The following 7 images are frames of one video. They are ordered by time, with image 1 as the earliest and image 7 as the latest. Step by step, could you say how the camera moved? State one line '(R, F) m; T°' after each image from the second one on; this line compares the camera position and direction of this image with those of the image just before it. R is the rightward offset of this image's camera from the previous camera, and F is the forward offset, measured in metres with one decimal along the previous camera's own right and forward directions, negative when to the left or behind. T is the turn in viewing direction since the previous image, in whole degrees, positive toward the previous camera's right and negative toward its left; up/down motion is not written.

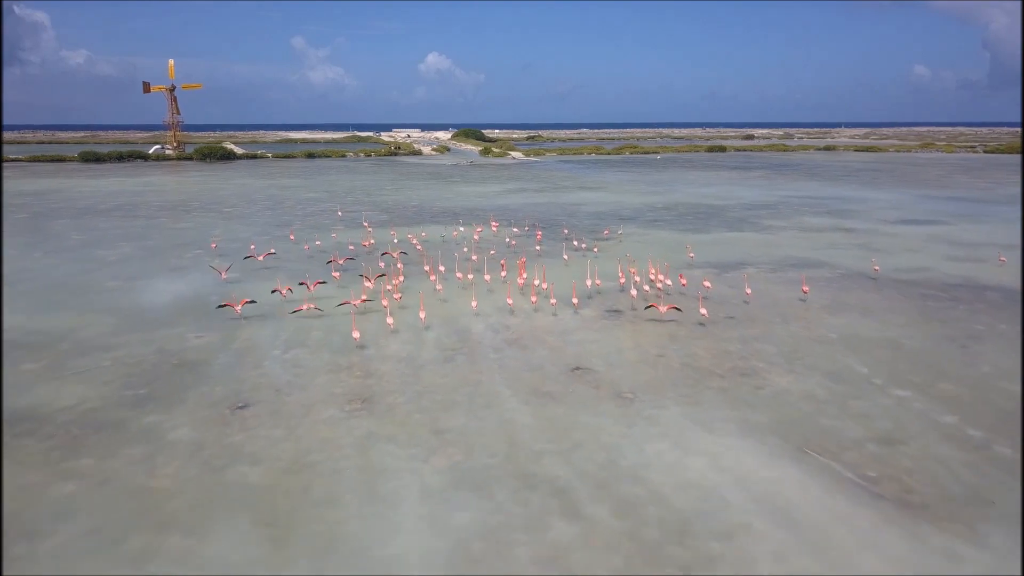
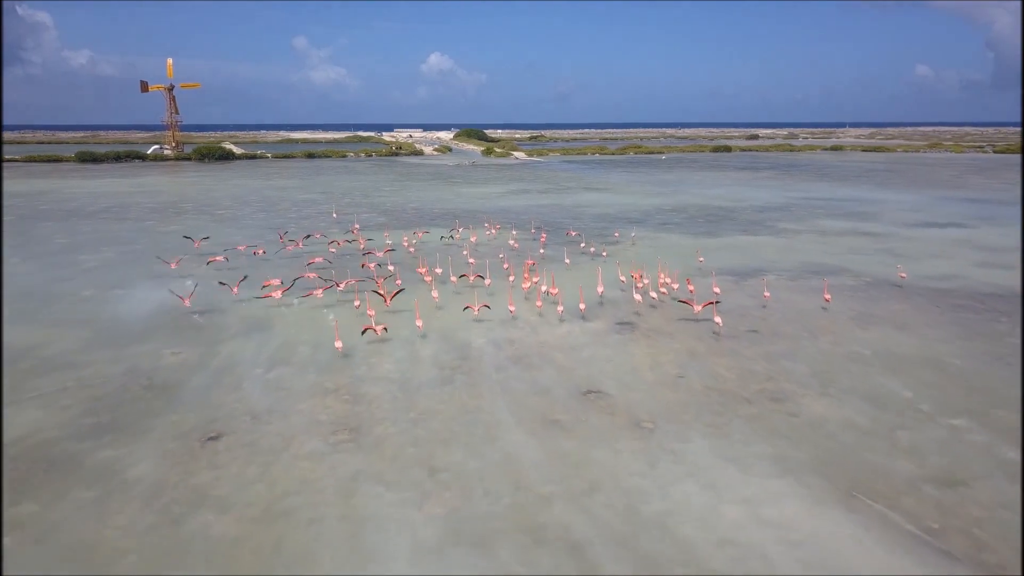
(0.0, +1.1) m; 0°
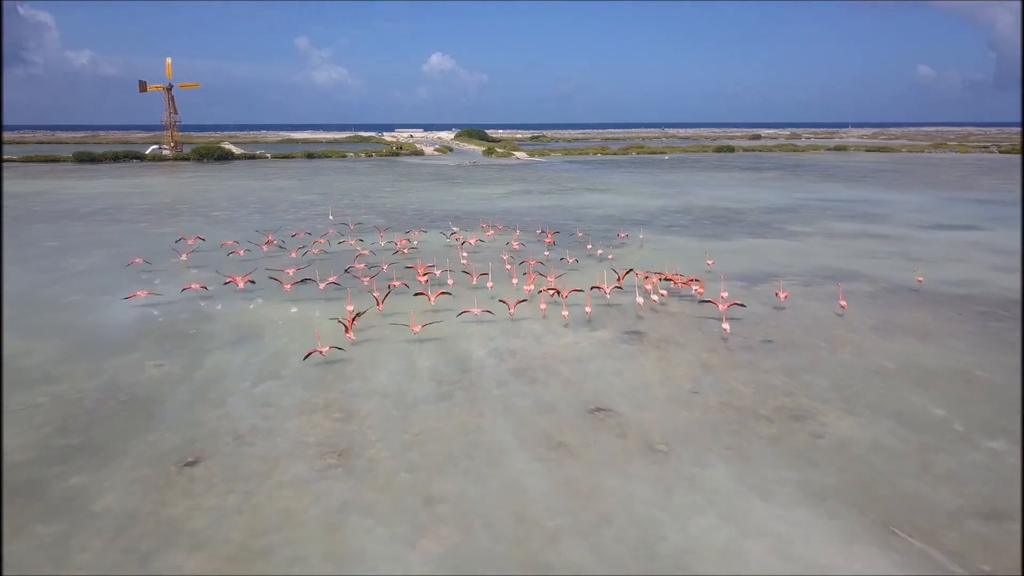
(0.0, +0.7) m; 0°
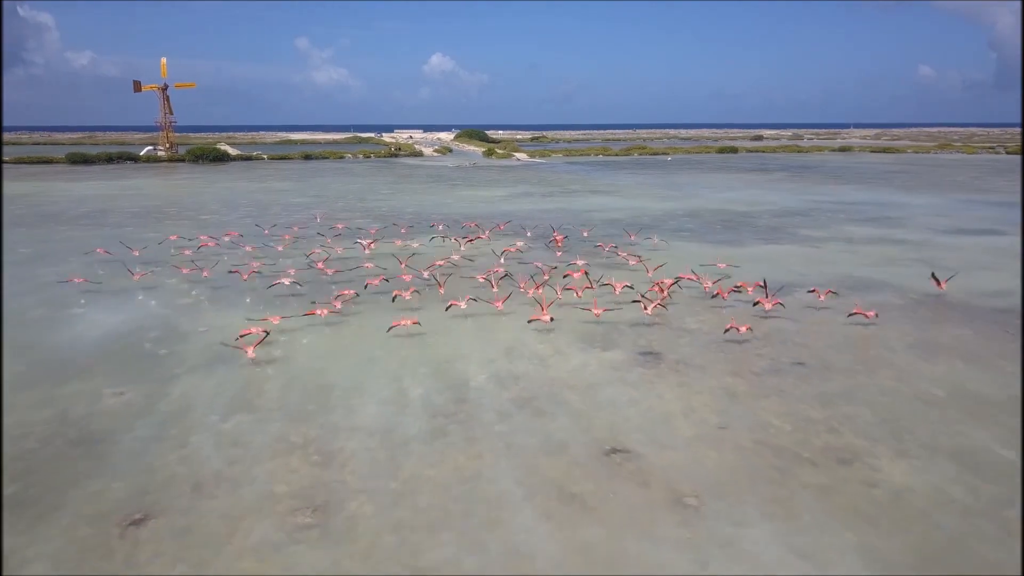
(0.0, +1.3) m; 0°
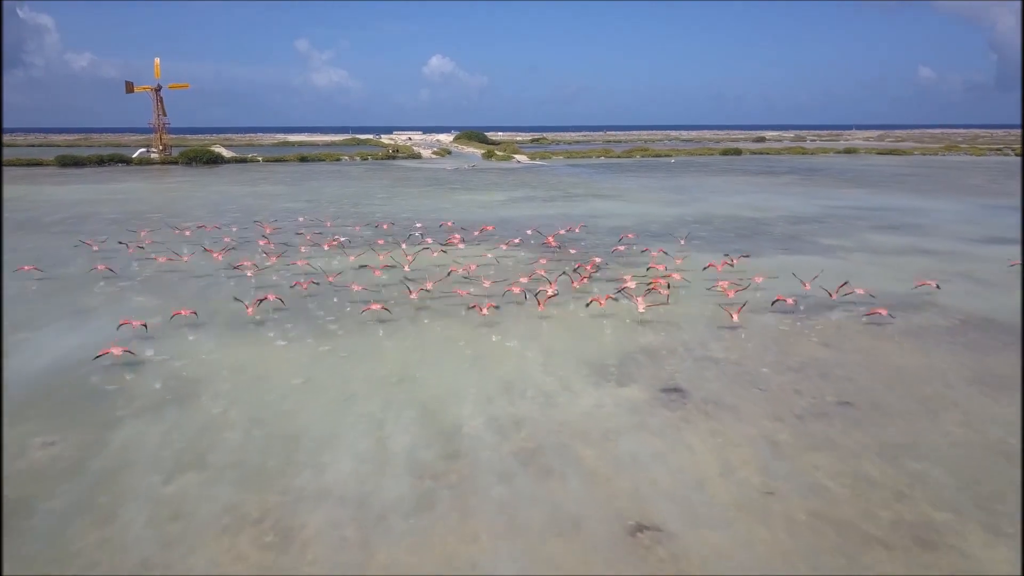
(0.0, +1.6) m; 0°
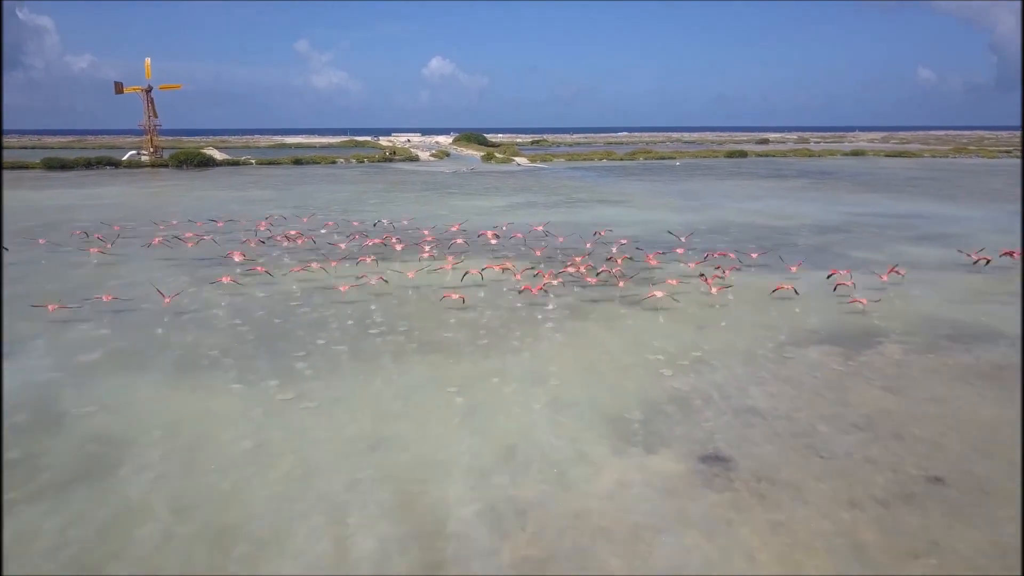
(0.0, +2.1) m; 0°
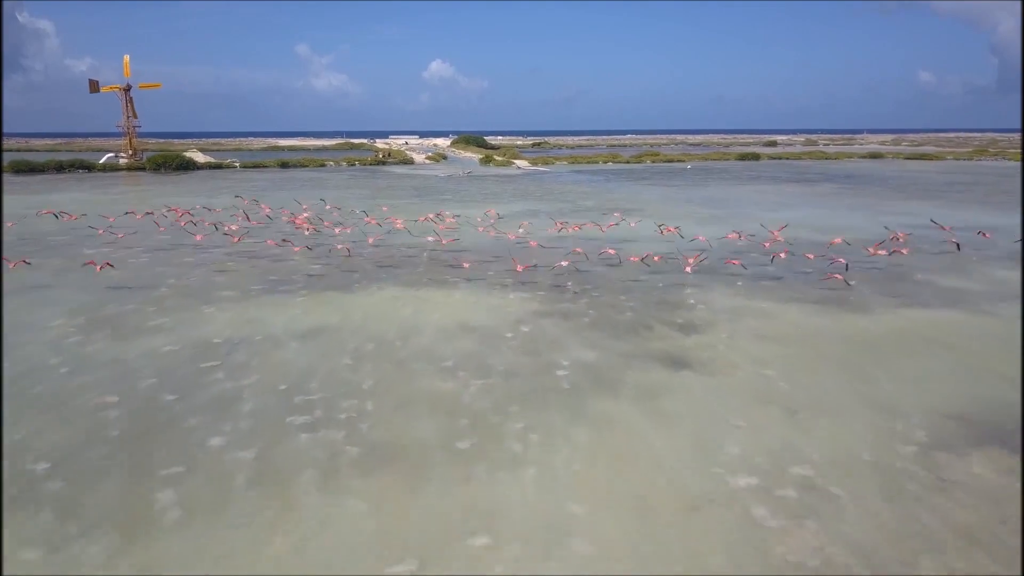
(0.0, +4.6) m; 0°
